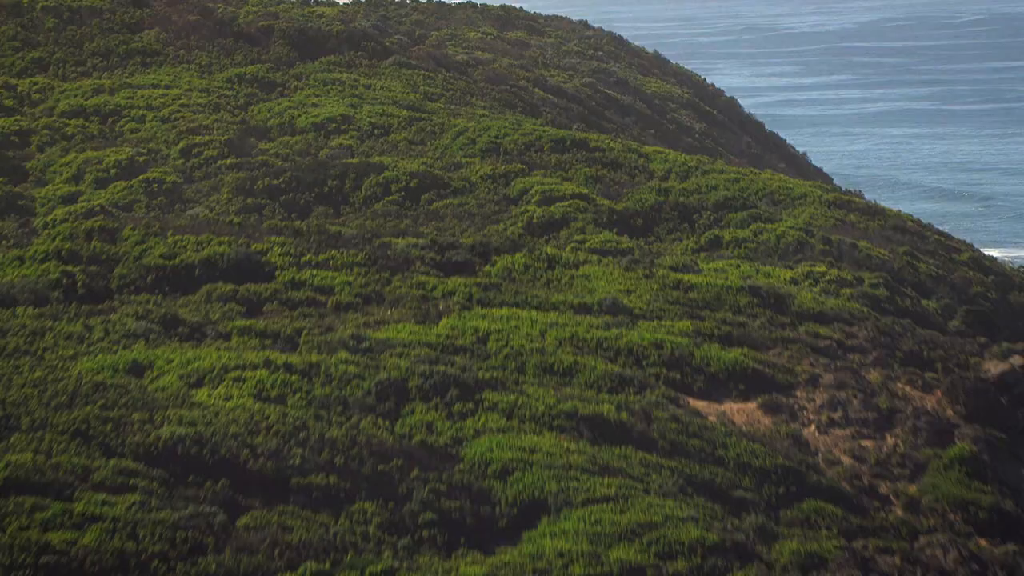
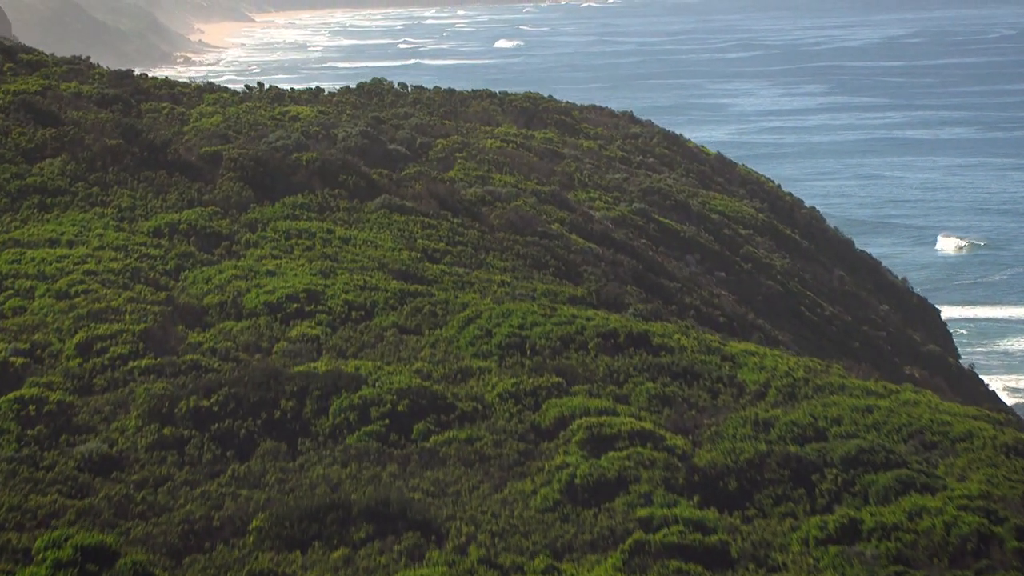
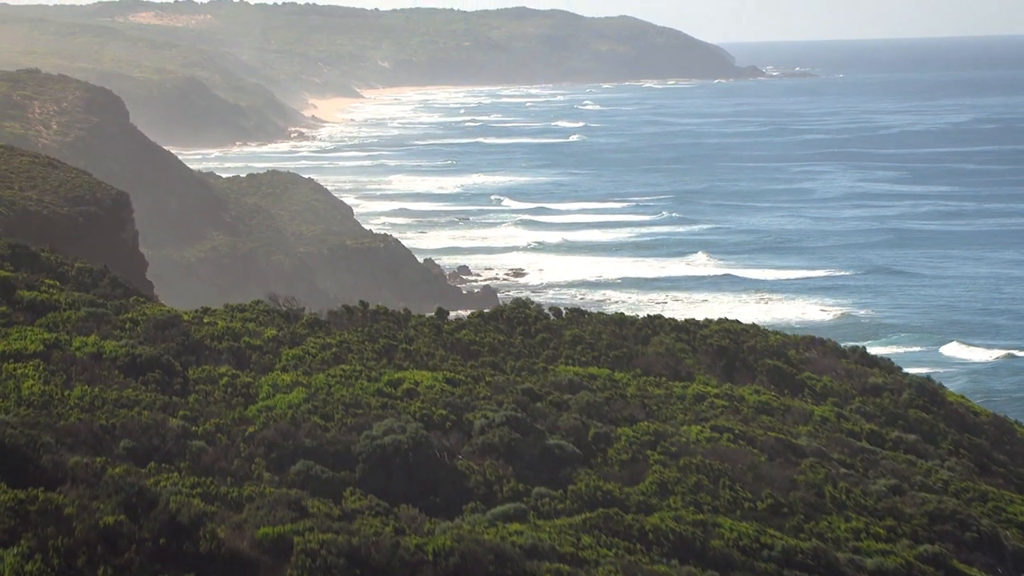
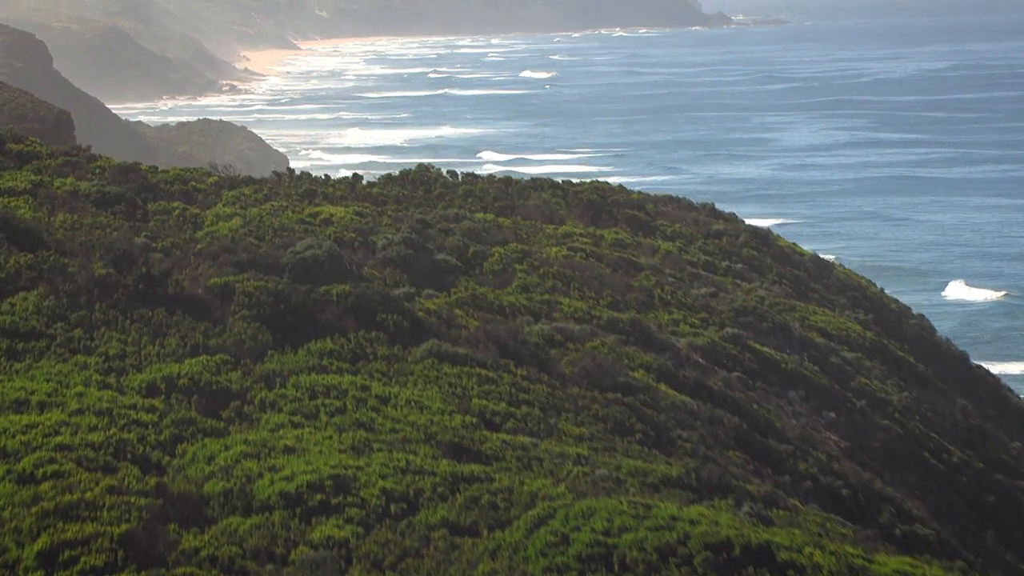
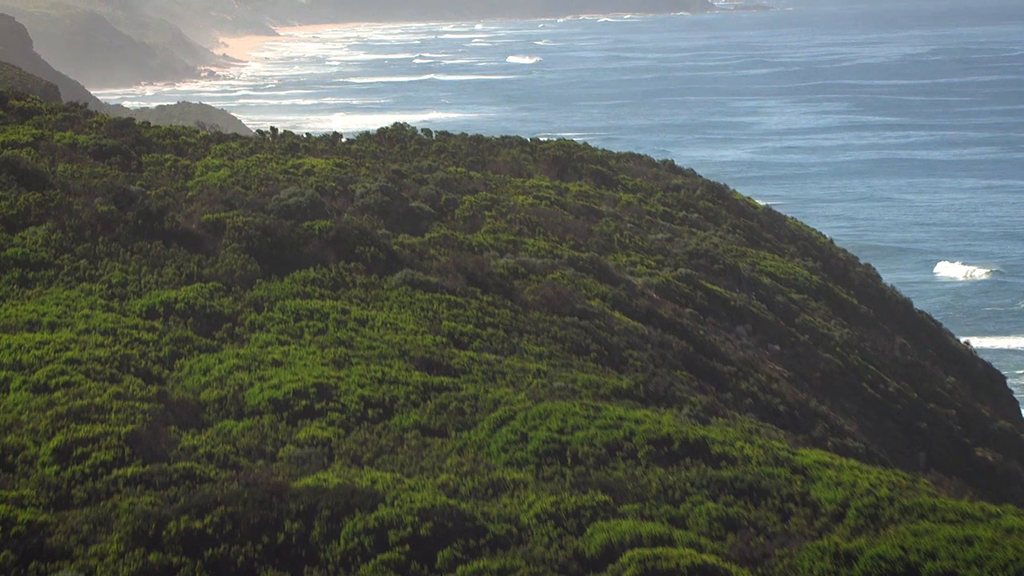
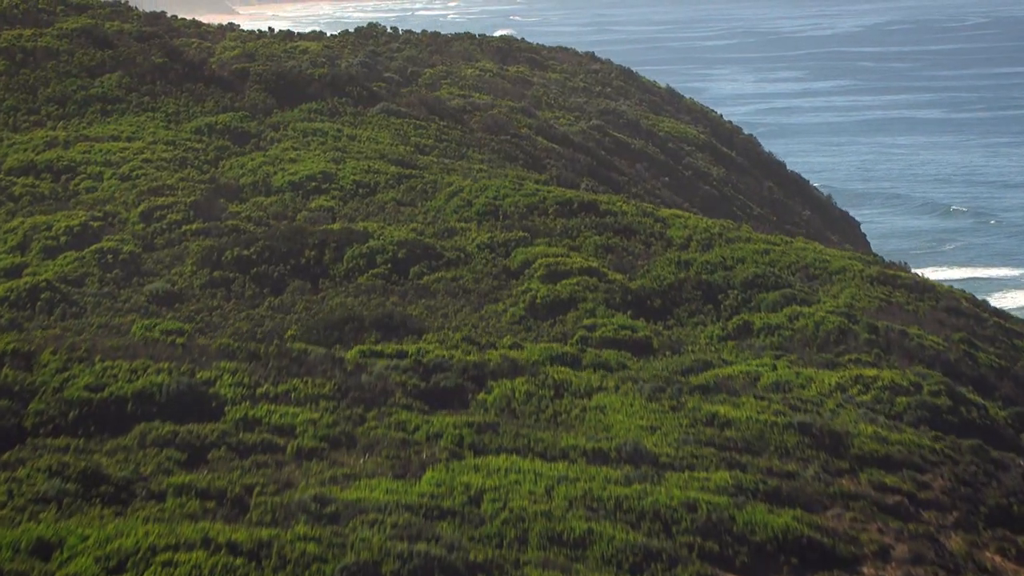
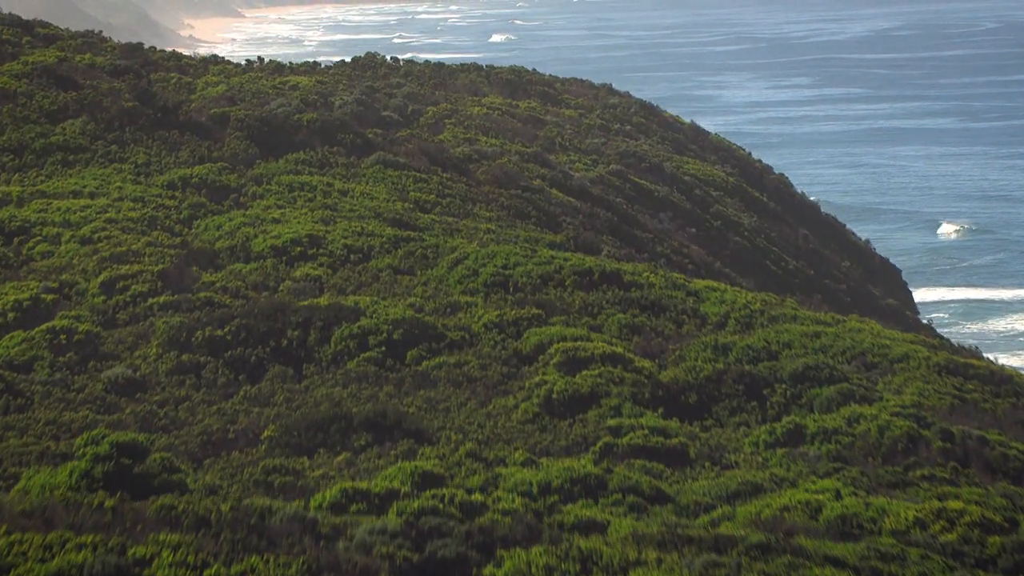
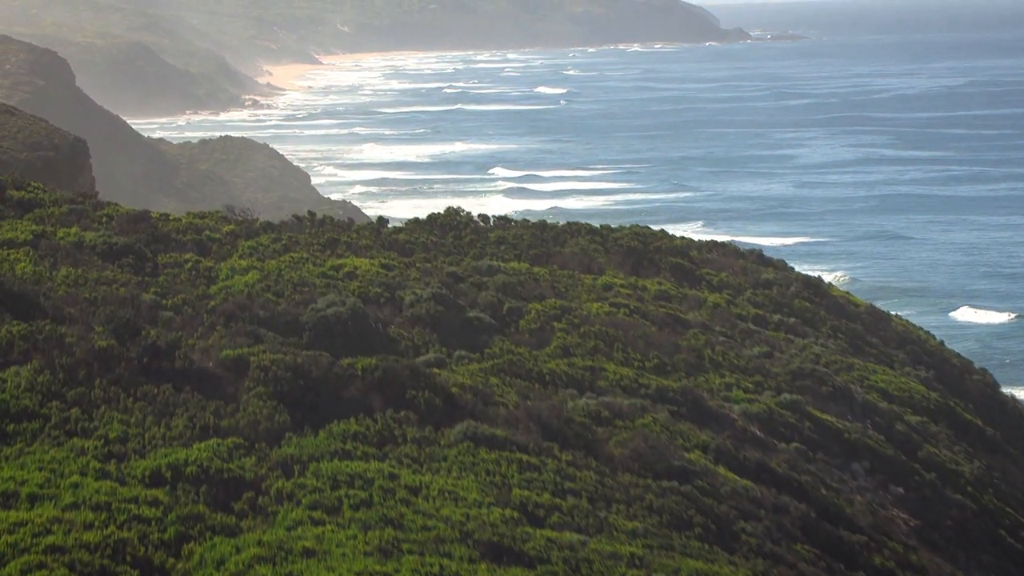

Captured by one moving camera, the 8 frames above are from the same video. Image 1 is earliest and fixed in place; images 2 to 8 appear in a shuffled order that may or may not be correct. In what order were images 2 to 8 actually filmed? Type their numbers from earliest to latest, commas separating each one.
6, 7, 2, 5, 4, 8, 3
